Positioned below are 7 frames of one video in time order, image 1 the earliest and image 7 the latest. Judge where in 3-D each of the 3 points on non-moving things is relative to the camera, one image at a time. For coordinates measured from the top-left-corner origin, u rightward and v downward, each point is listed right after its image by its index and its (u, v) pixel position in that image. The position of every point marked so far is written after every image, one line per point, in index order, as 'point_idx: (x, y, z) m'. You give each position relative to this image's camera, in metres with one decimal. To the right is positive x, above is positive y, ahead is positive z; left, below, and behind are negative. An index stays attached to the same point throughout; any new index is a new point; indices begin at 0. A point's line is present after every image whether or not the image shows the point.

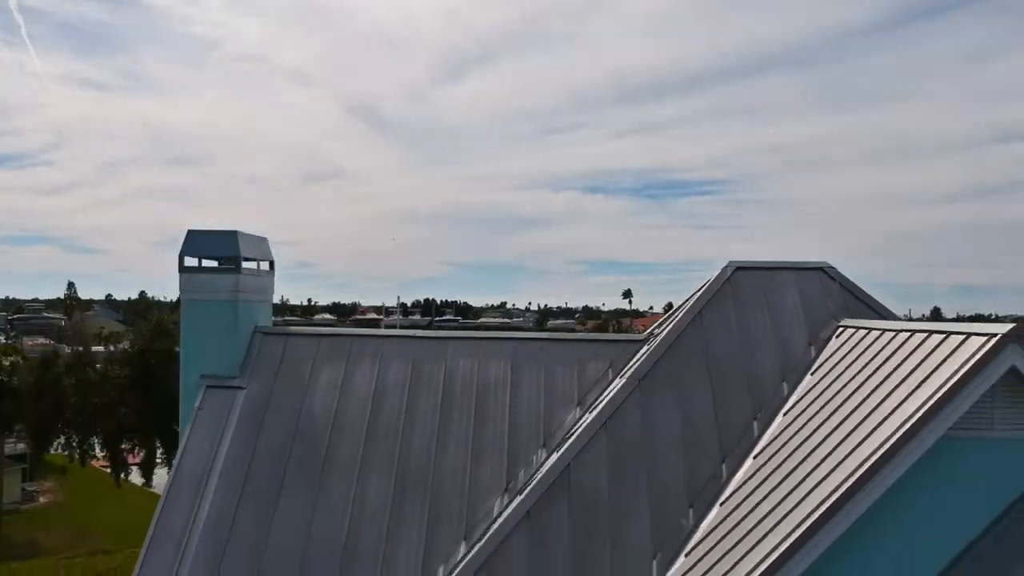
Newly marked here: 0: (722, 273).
0: (+1.6, +0.1, +11.9) m
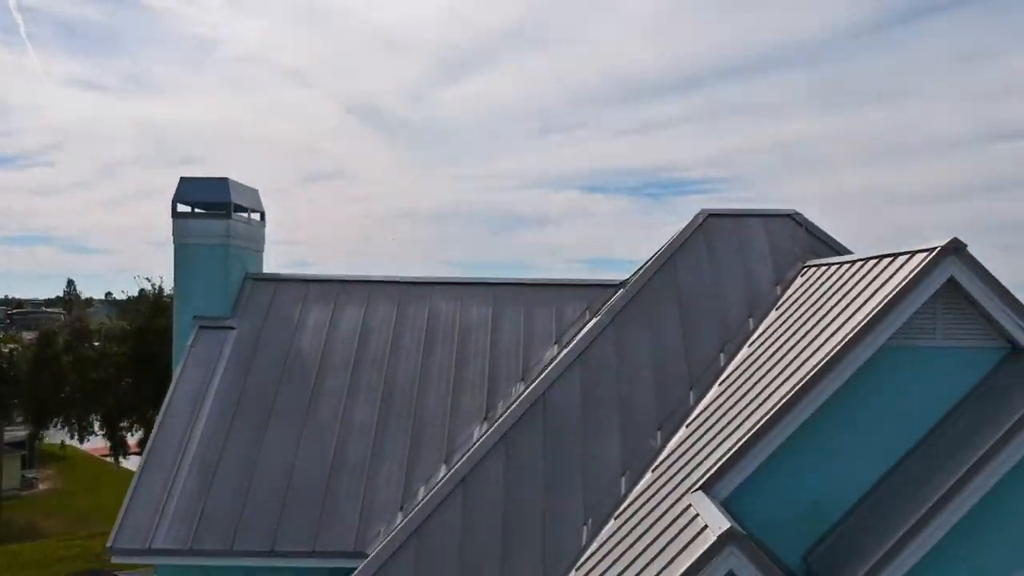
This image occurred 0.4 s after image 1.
0: (+1.4, +0.5, +12.3) m
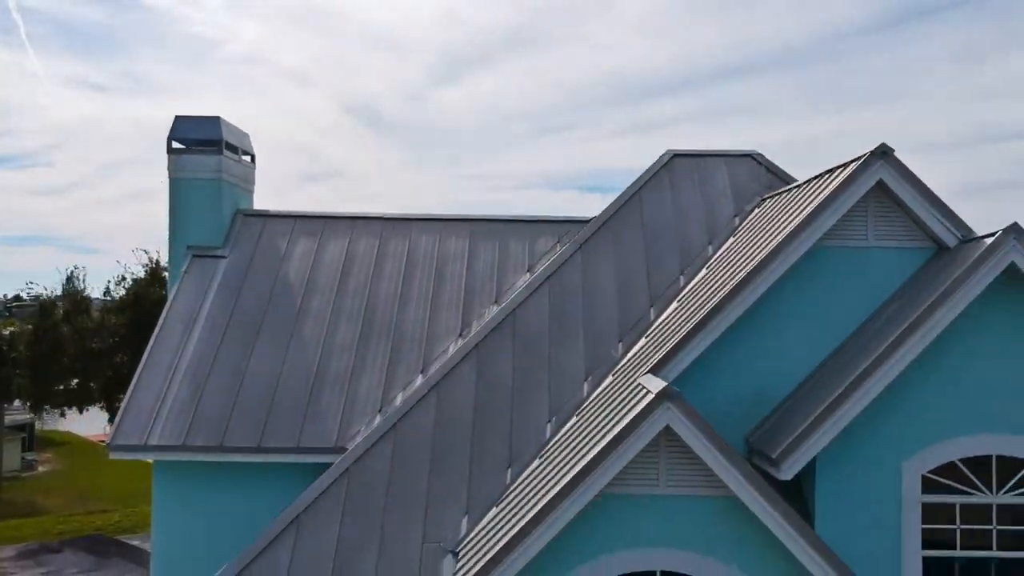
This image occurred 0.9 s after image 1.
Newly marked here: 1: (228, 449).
0: (+1.2, +1.1, +13.1) m
1: (-1.8, -1.0, +9.9) m
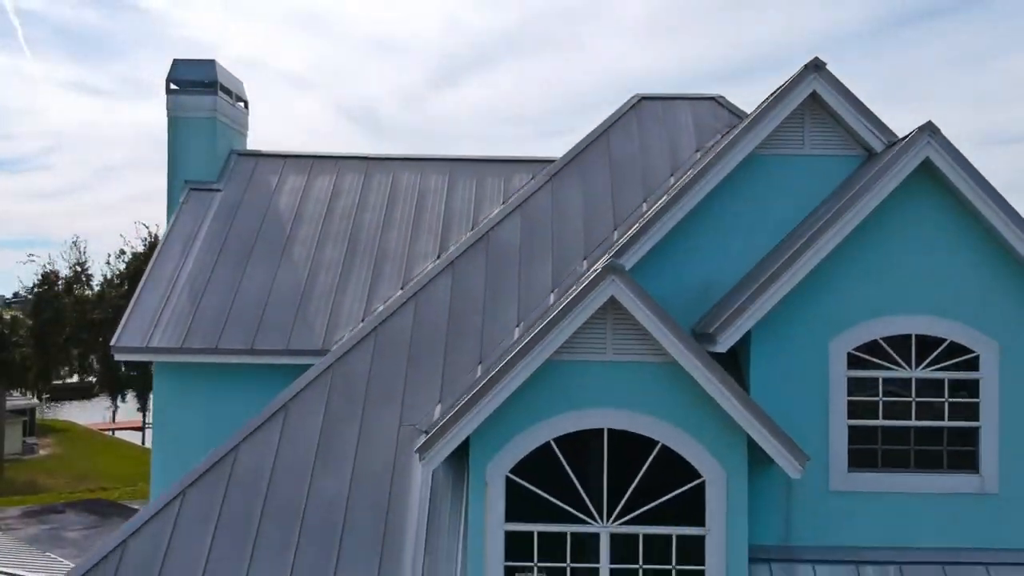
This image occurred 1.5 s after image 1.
0: (+1.0, +1.7, +13.9) m
1: (-2.0, -0.4, +10.8) m
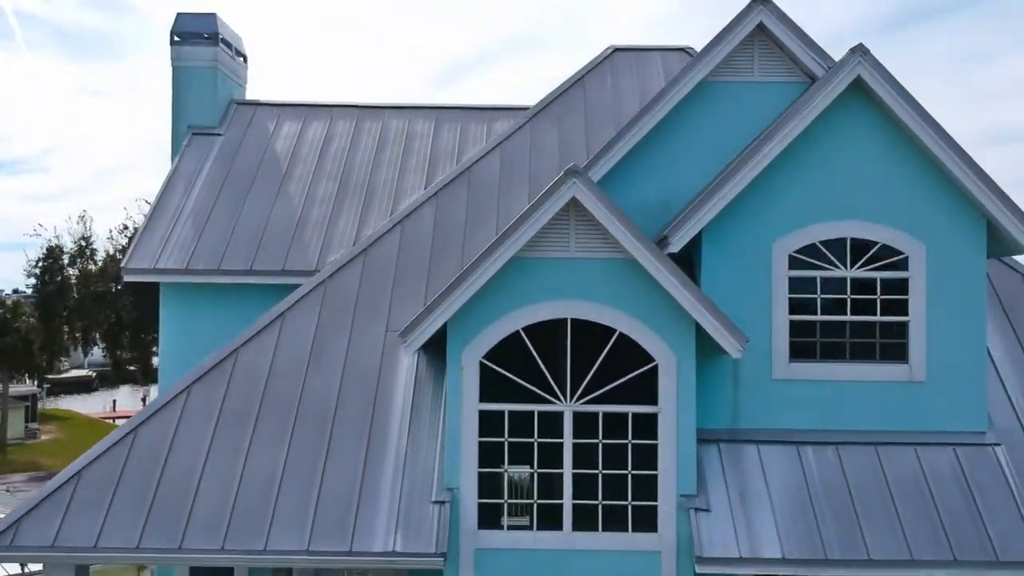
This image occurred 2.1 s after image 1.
0: (+0.9, +2.2, +14.9) m
1: (-2.1, +0.1, +11.7) m
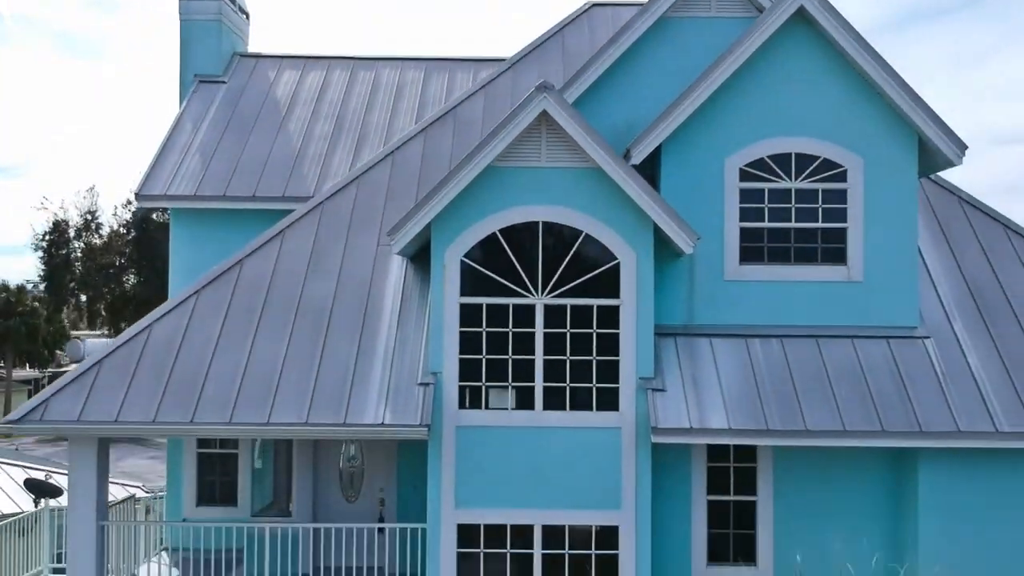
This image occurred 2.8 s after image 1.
0: (+0.7, +2.8, +16.0) m
1: (-2.3, +0.7, +12.8) m
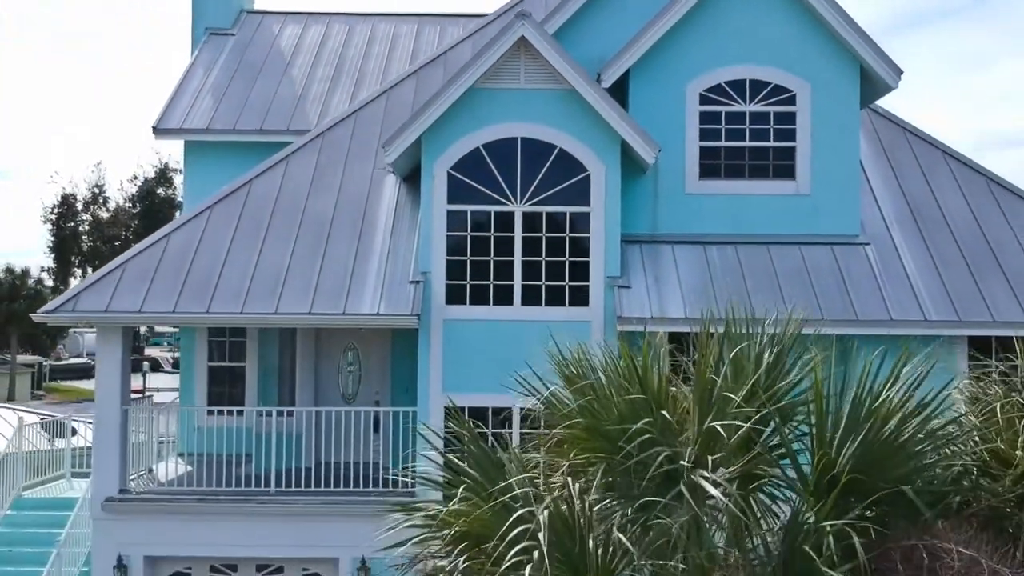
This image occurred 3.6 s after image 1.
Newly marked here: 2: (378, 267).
0: (+0.6, +3.5, +17.2) m
1: (-2.4, +1.4, +14.0) m
2: (-1.0, +0.2, +11.7) m
